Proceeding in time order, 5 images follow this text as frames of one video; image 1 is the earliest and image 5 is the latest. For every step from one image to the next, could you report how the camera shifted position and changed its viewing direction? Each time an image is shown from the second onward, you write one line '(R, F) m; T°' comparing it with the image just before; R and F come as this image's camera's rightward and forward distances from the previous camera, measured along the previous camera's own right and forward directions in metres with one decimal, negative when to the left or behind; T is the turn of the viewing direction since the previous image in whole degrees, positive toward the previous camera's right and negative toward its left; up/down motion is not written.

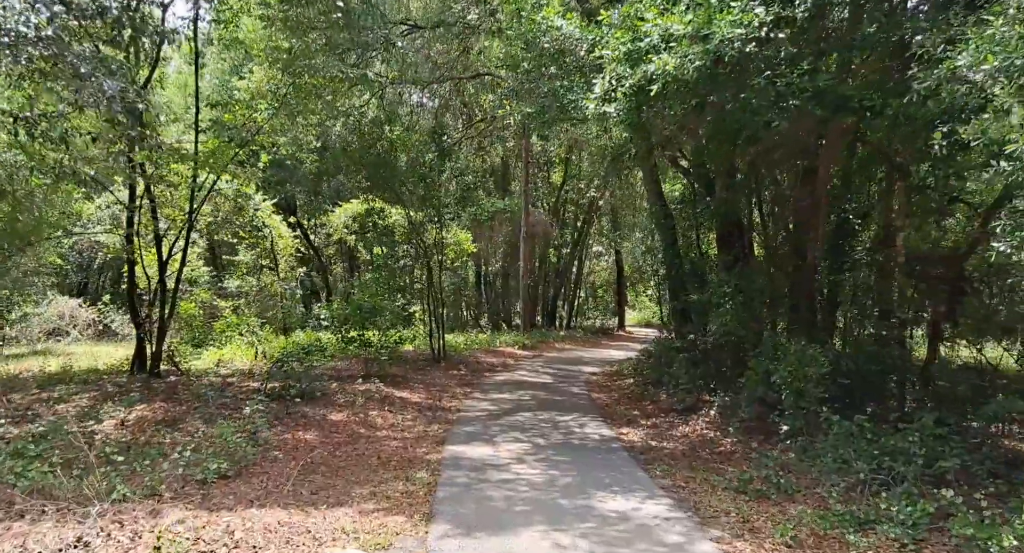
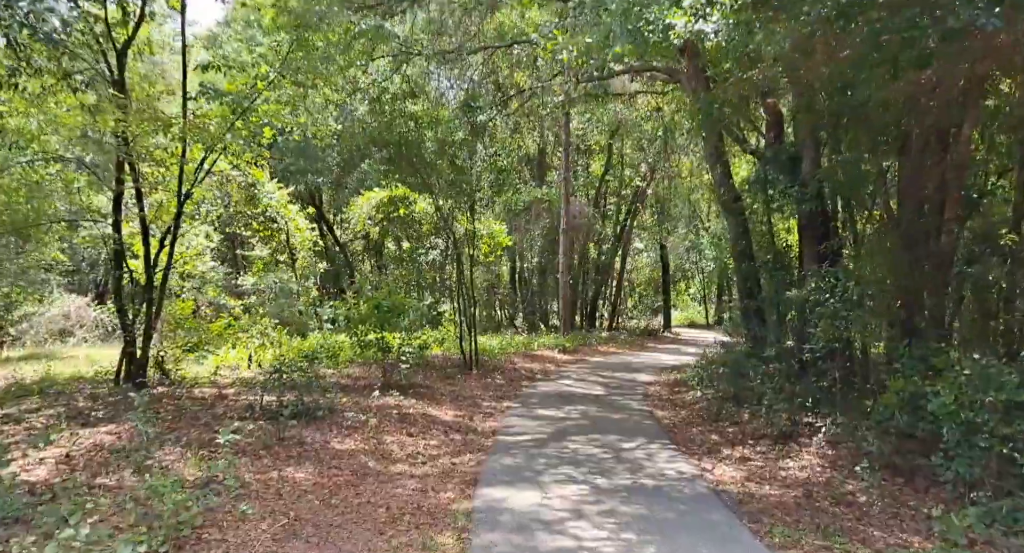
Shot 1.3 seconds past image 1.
(-0.2, +2.2) m; -2°
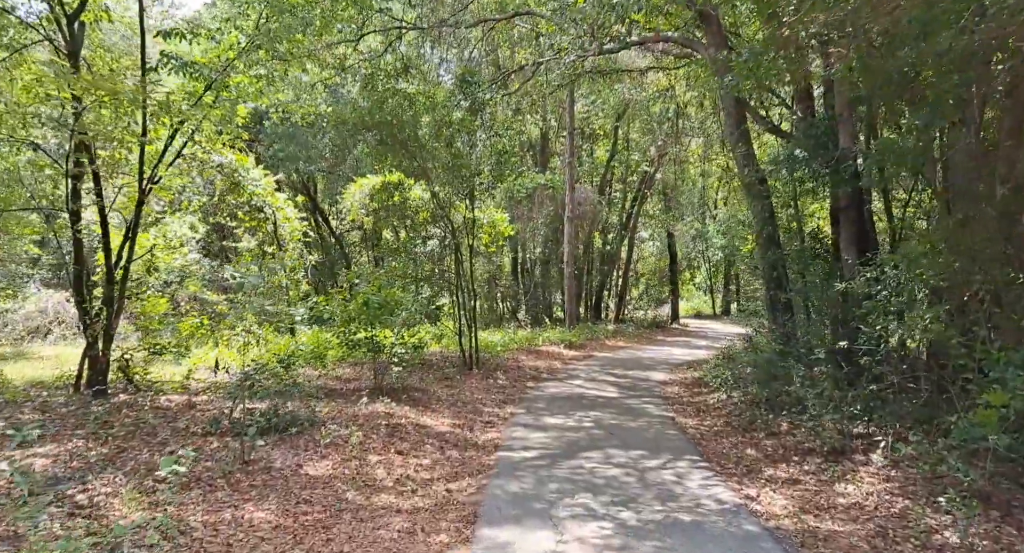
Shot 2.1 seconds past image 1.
(0.0, +1.2) m; 0°
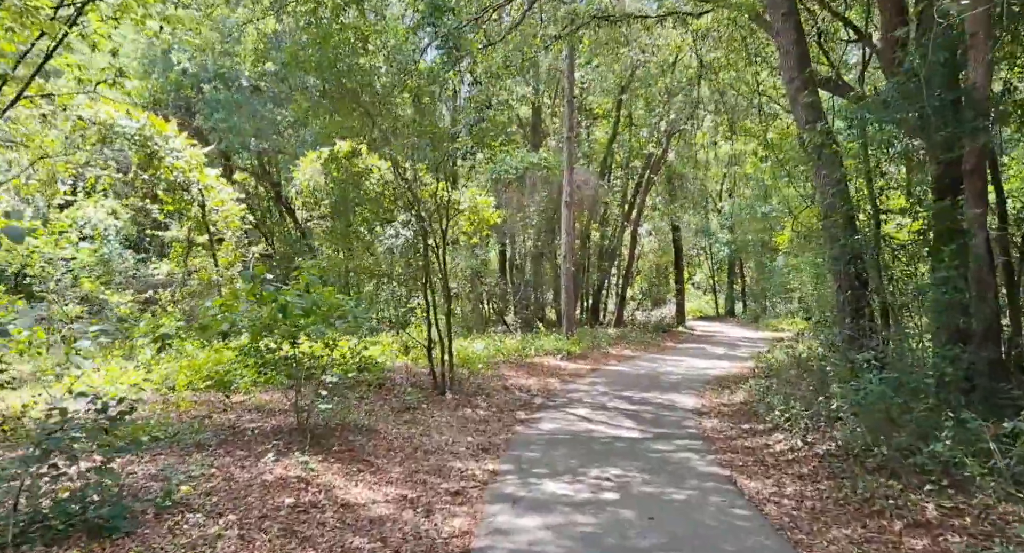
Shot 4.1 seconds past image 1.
(+0.1, +3.4) m; +1°
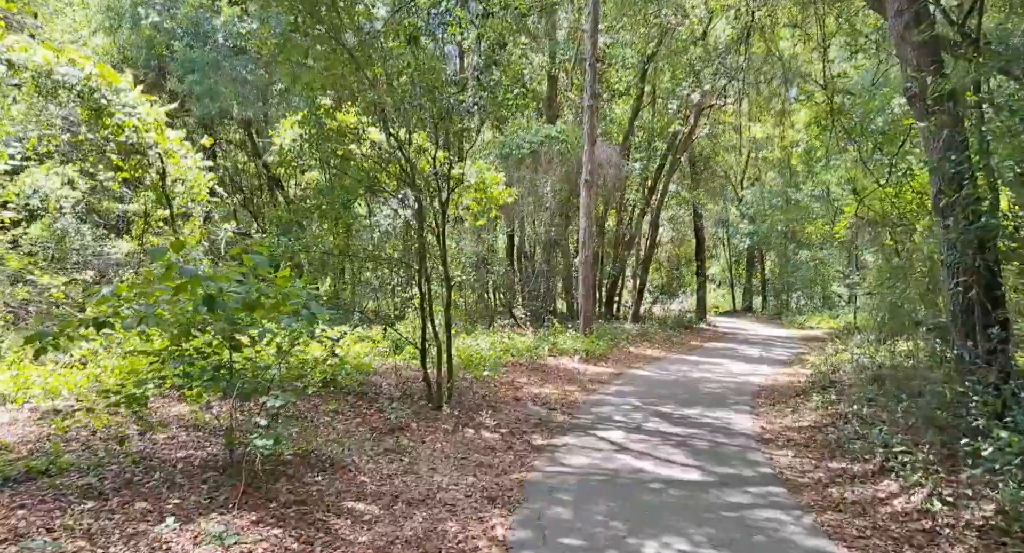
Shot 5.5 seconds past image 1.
(-0.1, +2.2) m; 0°
